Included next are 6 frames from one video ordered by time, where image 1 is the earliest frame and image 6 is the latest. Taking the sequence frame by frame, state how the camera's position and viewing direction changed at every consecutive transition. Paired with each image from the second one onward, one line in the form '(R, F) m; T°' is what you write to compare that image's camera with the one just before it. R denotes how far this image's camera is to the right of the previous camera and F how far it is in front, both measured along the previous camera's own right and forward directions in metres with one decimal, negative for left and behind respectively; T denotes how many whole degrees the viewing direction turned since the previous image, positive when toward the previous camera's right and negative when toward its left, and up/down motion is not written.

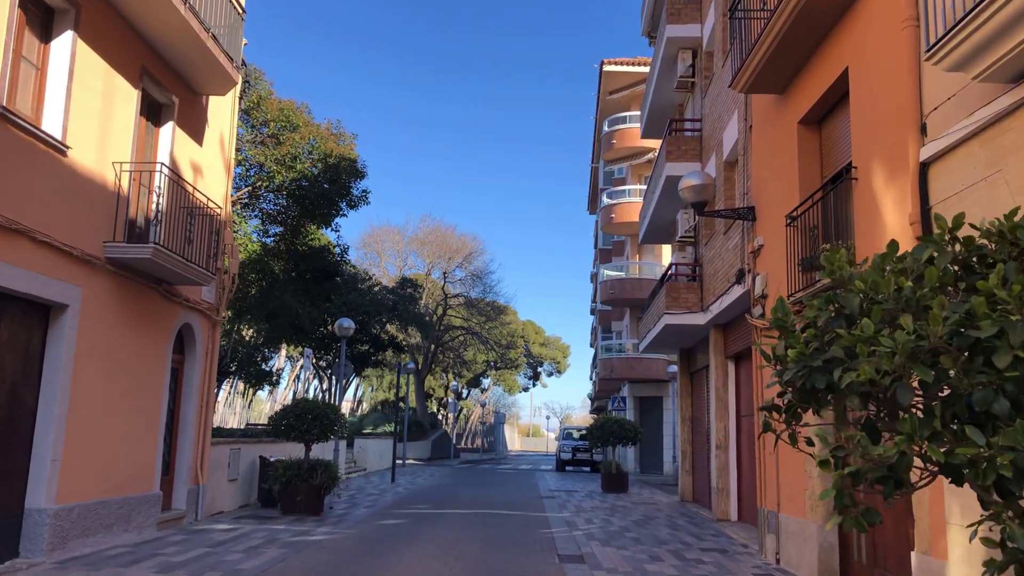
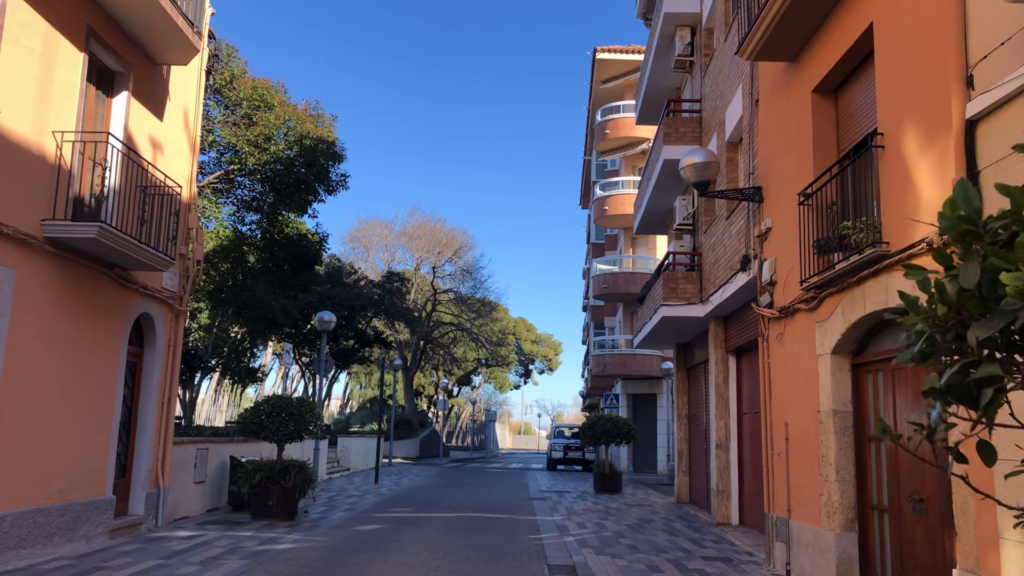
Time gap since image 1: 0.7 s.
(+0.1, +0.8) m; +1°
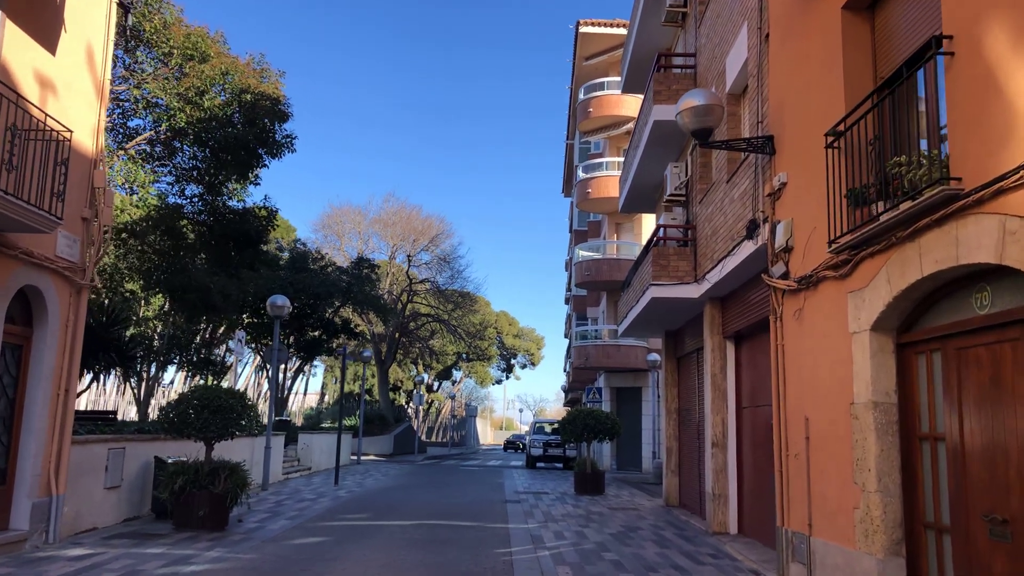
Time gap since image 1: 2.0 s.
(+0.2, +1.6) m; +1°
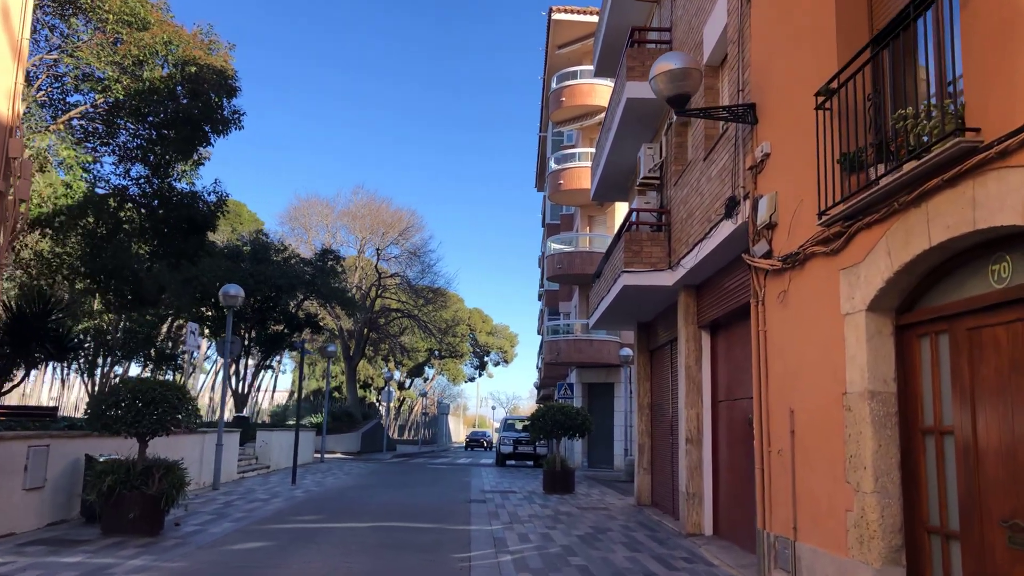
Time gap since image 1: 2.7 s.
(+0.2, +0.7) m; +2°
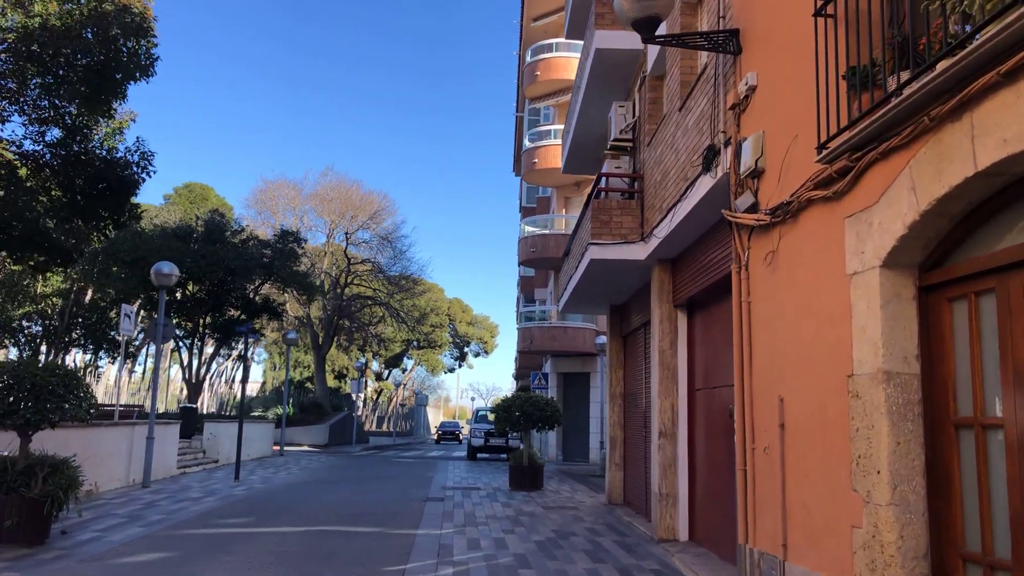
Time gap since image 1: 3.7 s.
(+0.4, +1.3) m; +1°
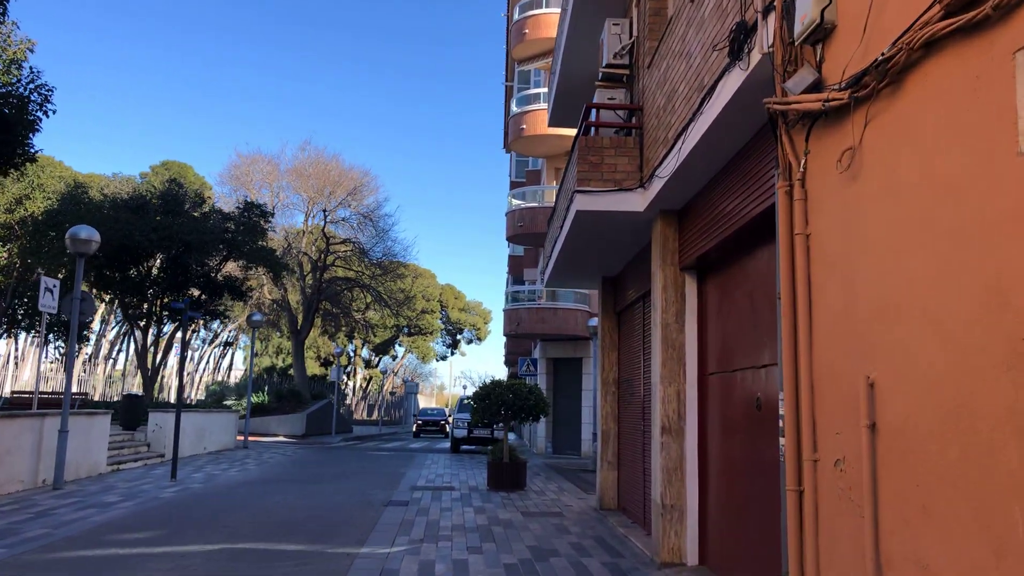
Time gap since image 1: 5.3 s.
(+0.3, +2.0) m; 0°
